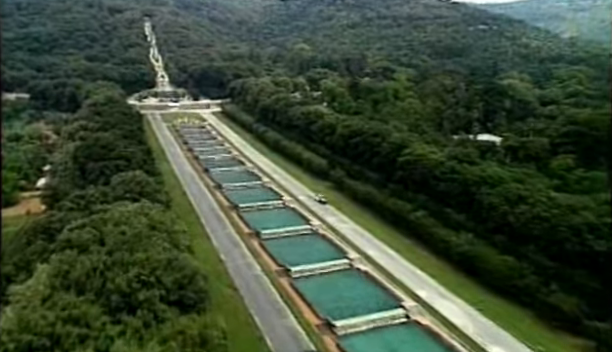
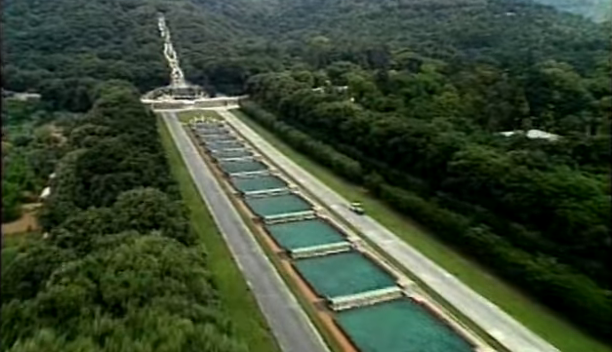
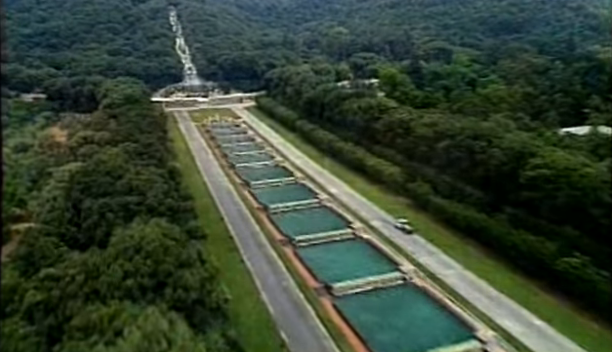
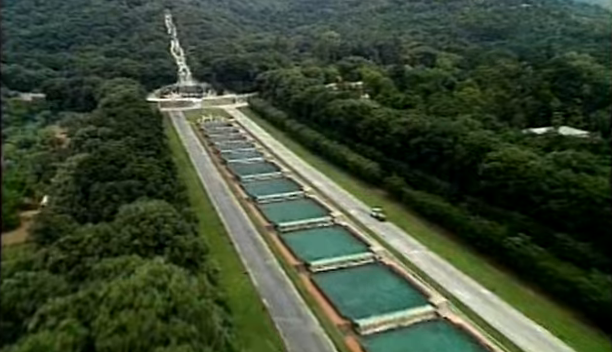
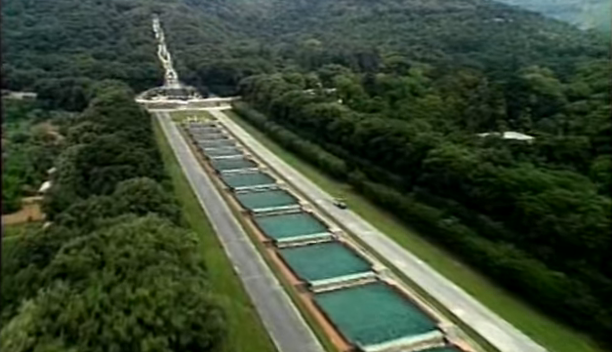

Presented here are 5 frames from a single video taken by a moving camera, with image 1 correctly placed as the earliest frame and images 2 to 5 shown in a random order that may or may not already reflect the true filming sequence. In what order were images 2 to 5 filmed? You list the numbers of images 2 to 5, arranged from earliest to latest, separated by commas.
5, 2, 4, 3
